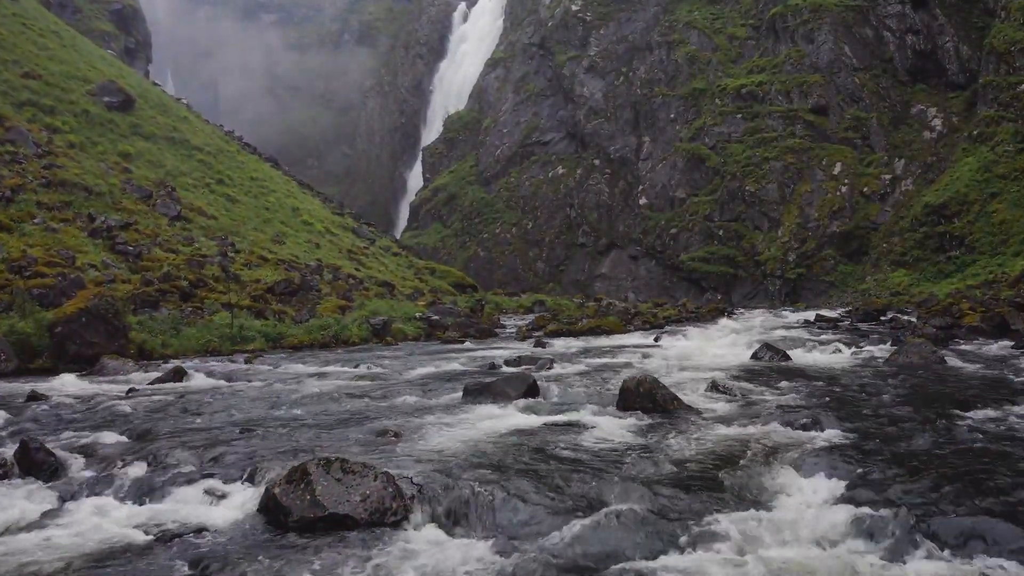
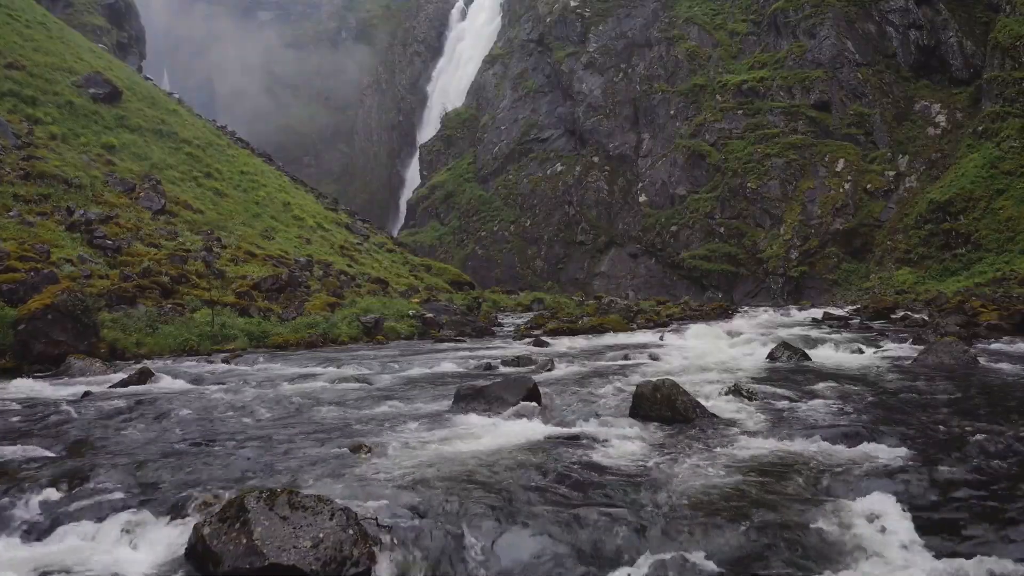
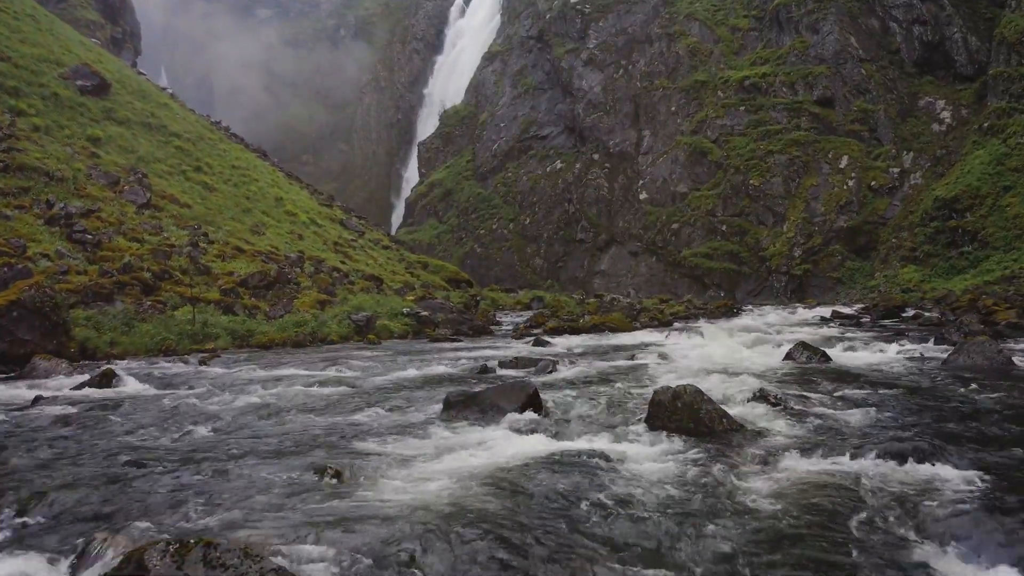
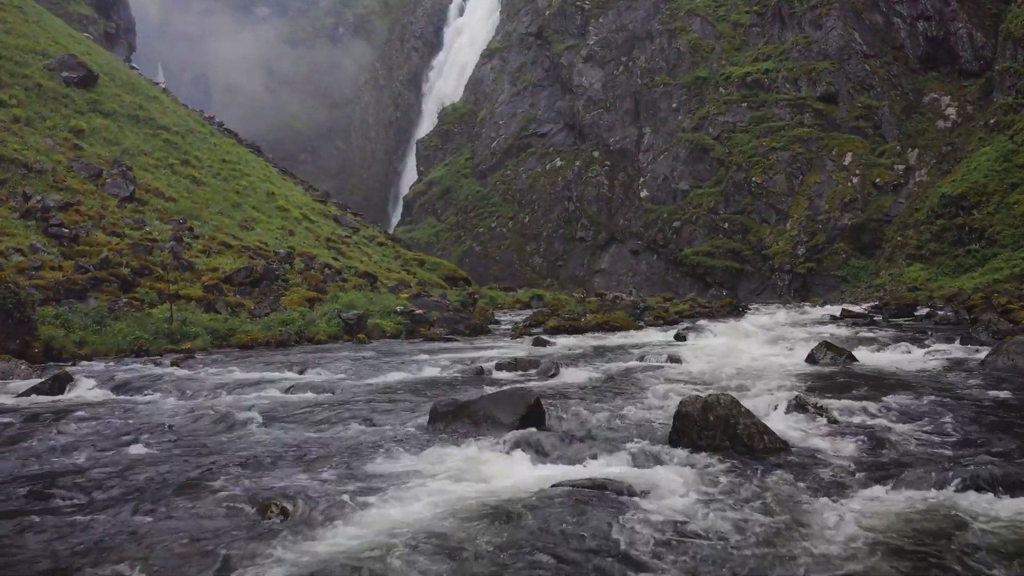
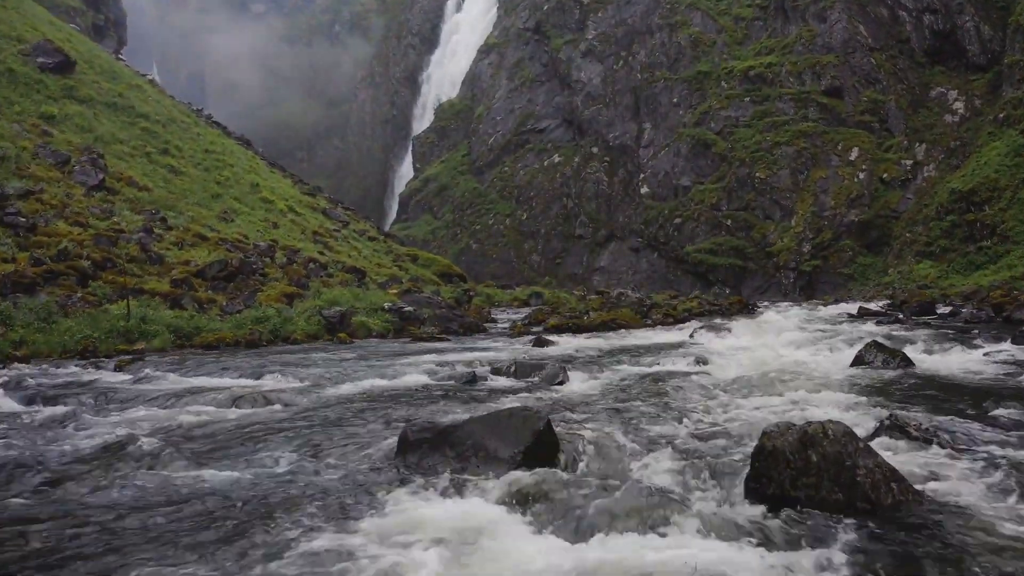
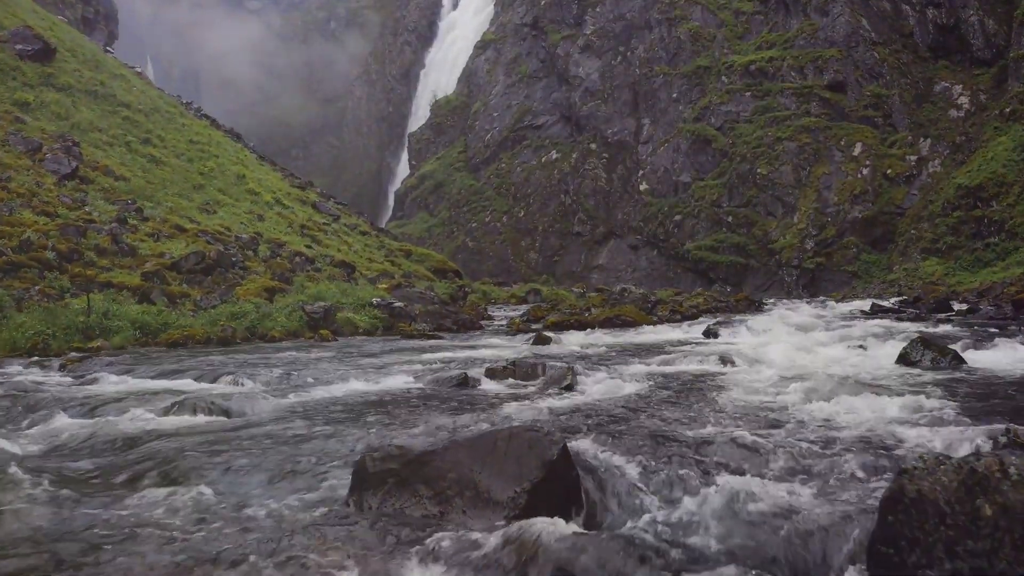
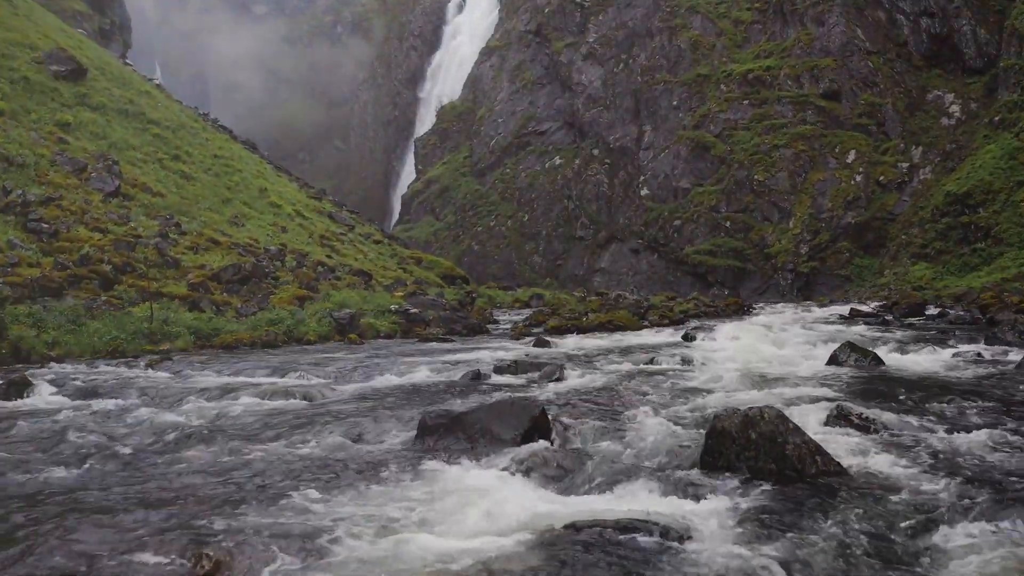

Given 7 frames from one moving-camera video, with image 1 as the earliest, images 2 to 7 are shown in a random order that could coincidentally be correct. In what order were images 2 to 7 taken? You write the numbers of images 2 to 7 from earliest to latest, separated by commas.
2, 3, 4, 7, 5, 6
